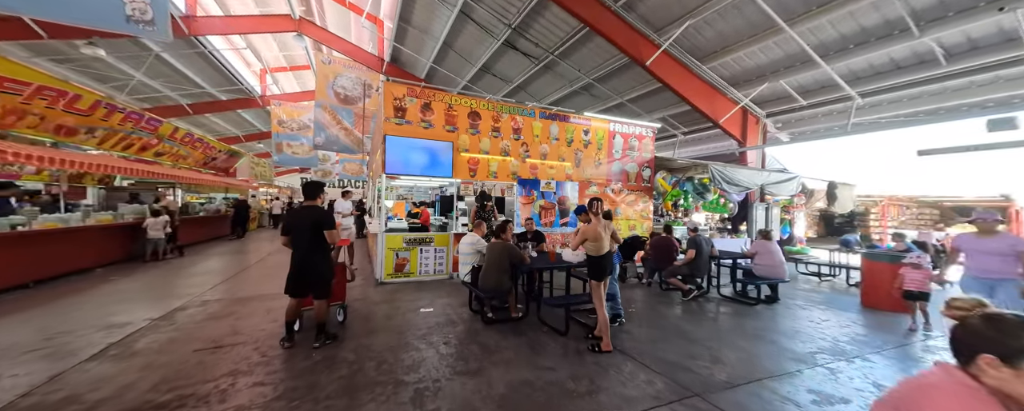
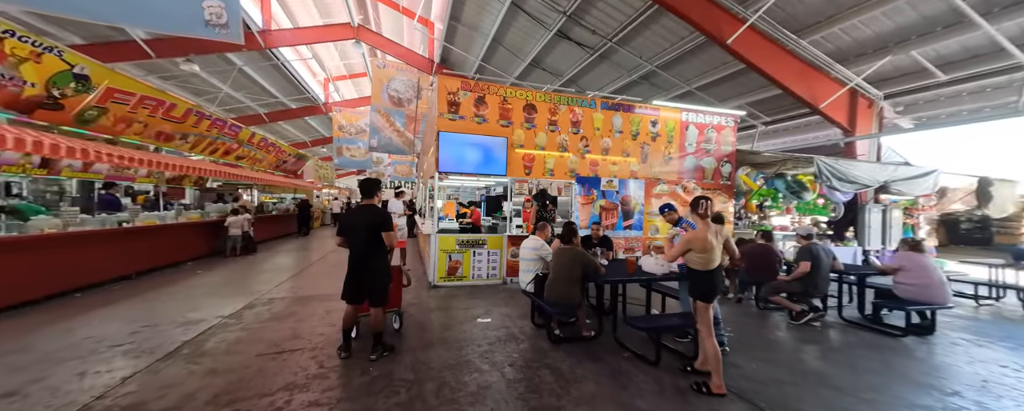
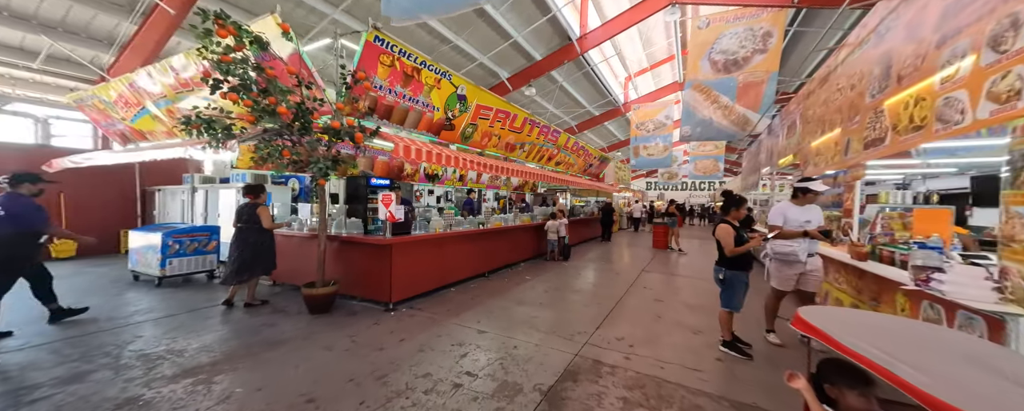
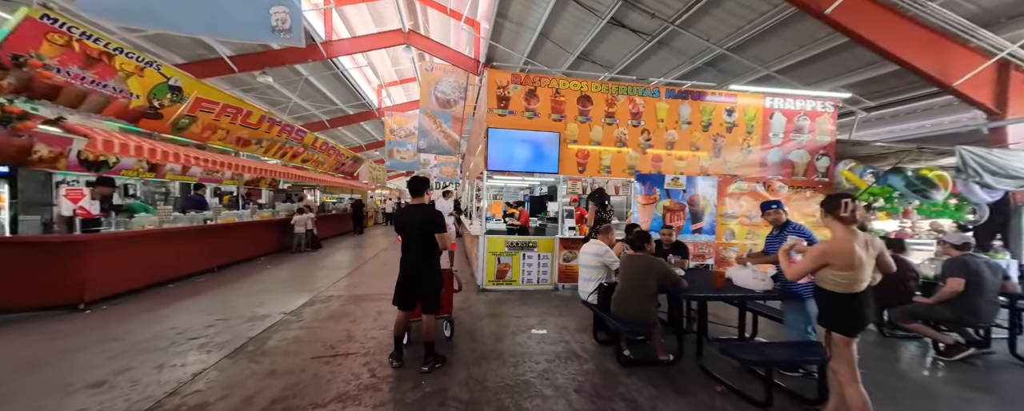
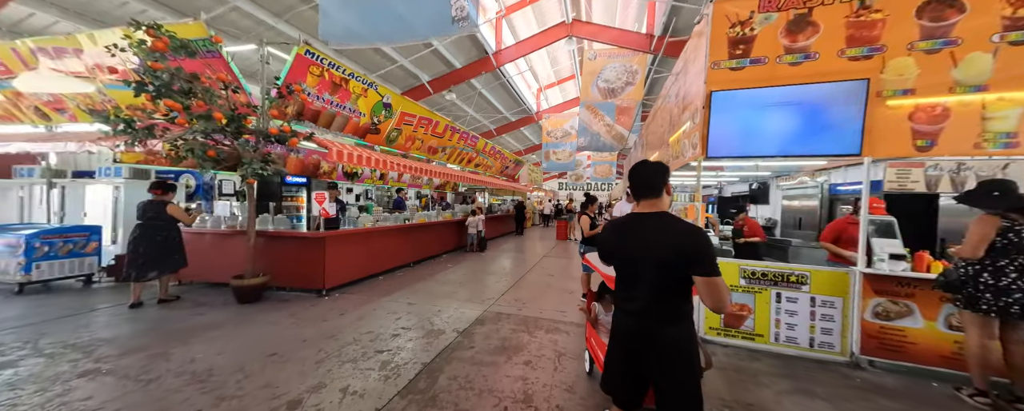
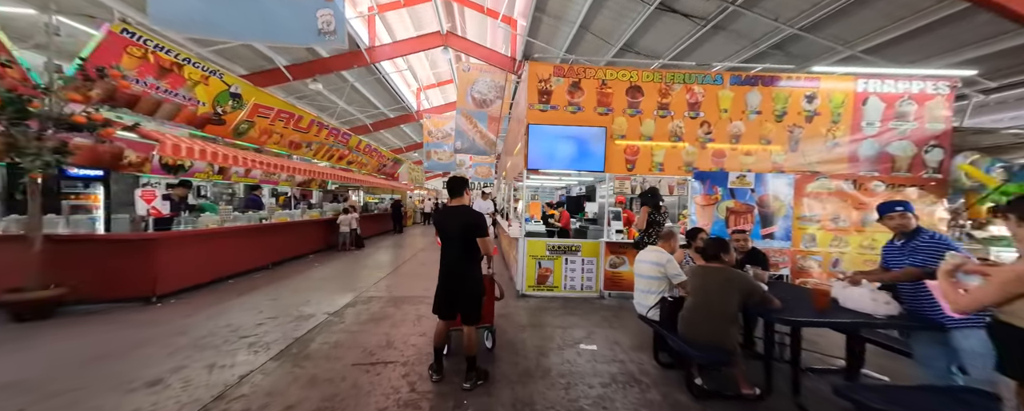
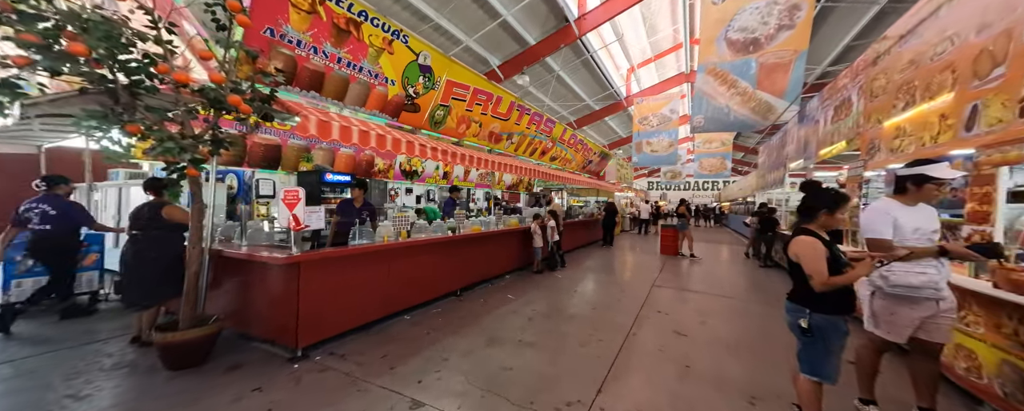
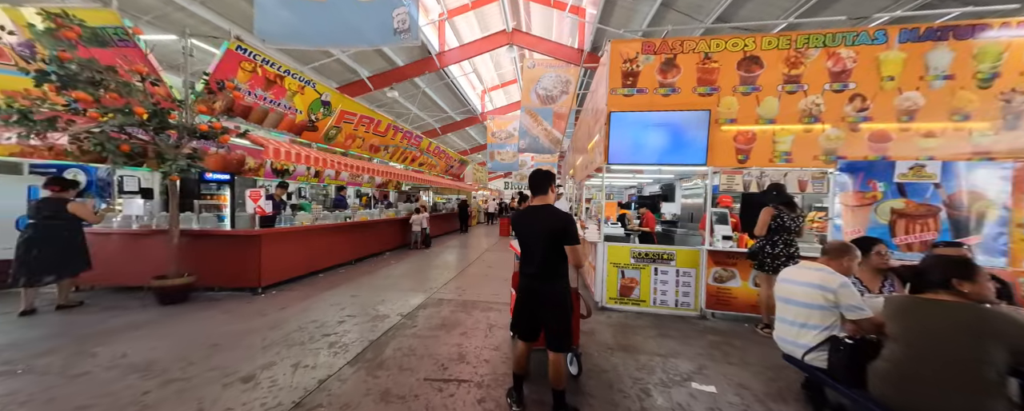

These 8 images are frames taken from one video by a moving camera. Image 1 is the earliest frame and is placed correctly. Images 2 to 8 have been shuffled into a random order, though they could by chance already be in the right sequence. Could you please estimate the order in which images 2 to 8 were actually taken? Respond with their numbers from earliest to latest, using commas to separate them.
2, 4, 6, 8, 5, 3, 7
